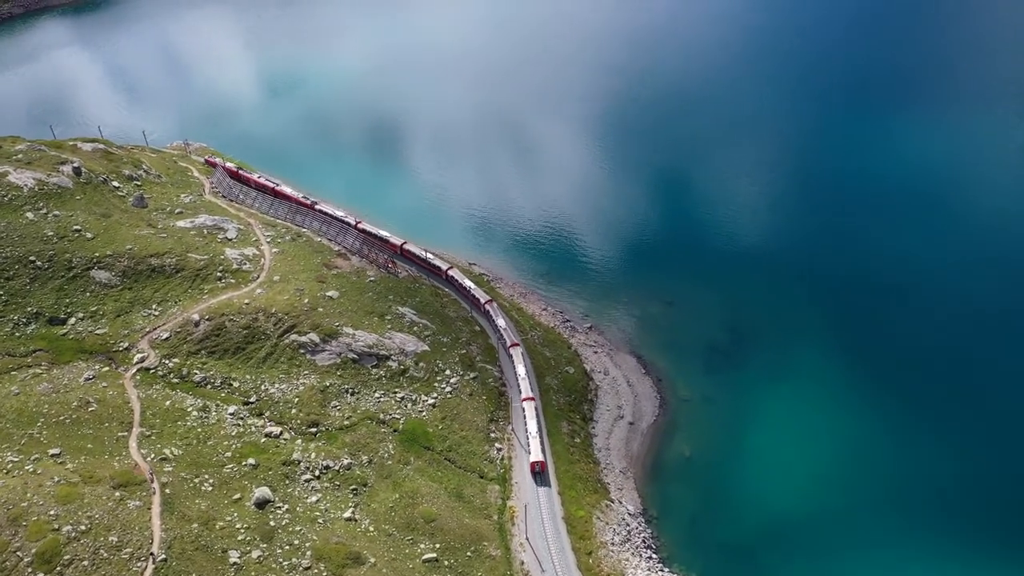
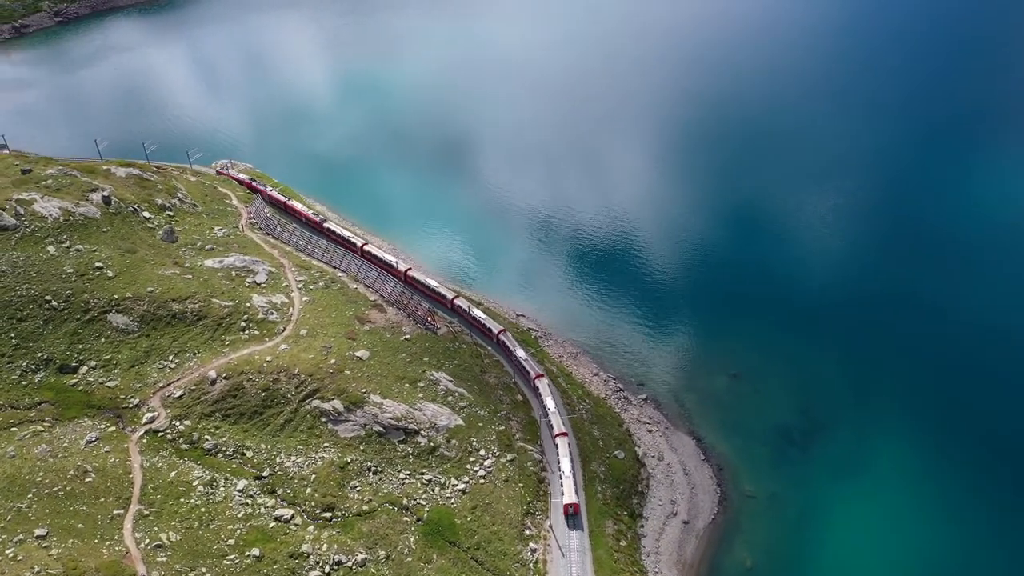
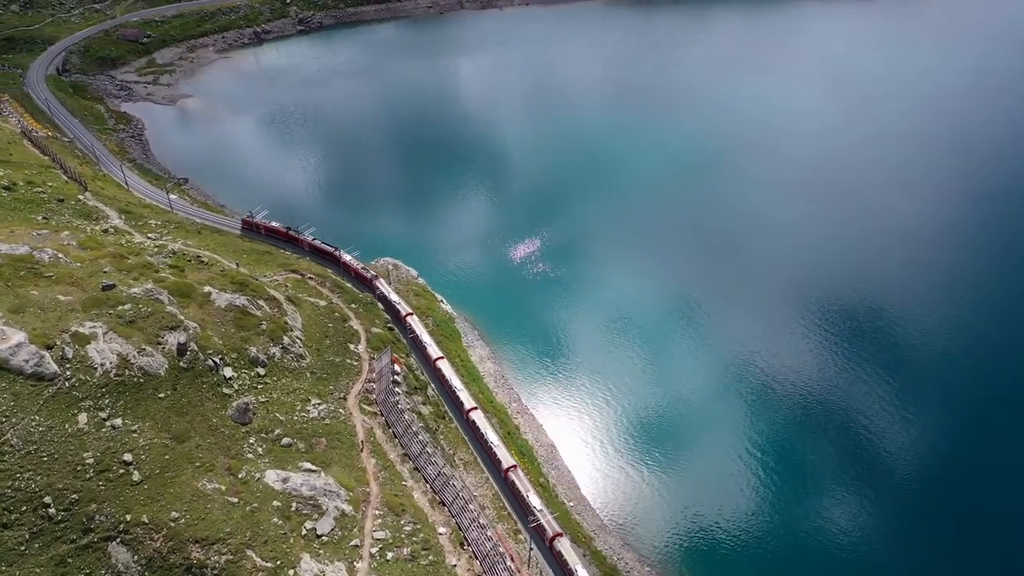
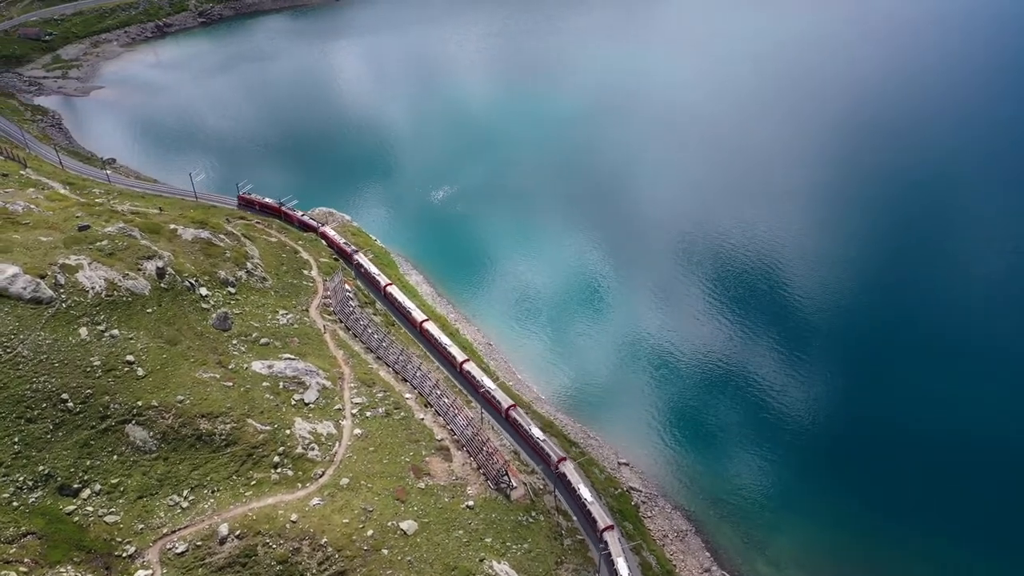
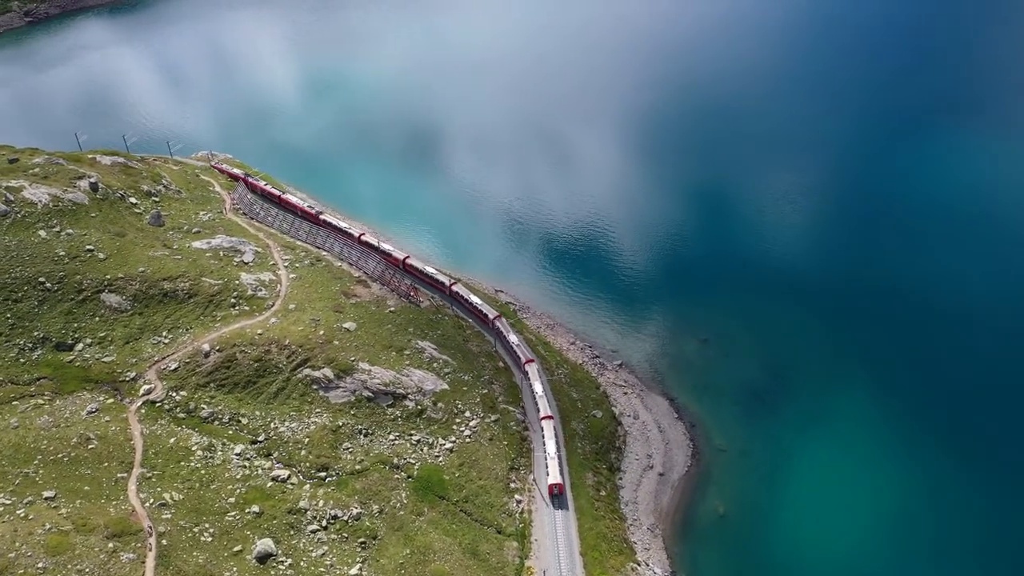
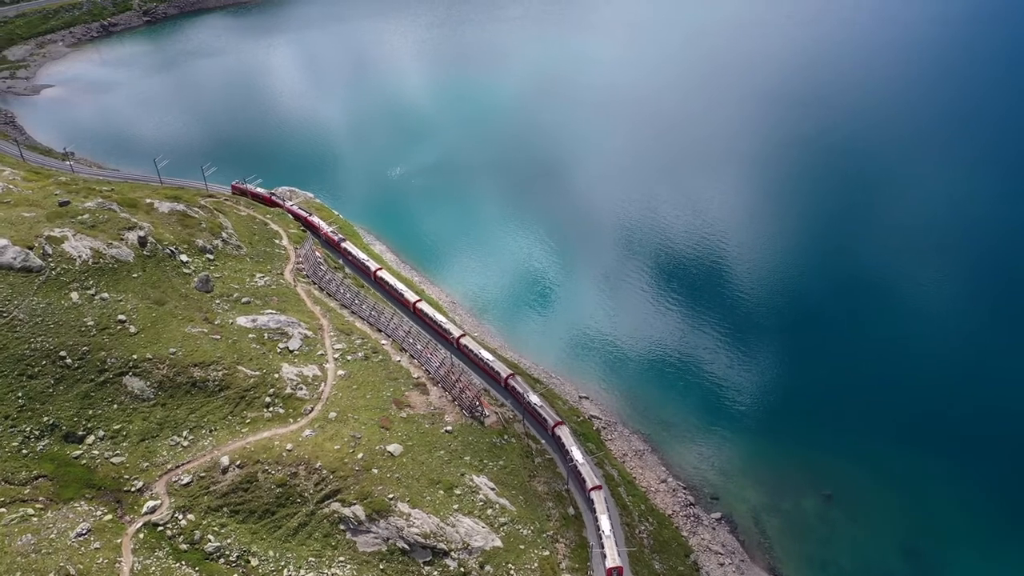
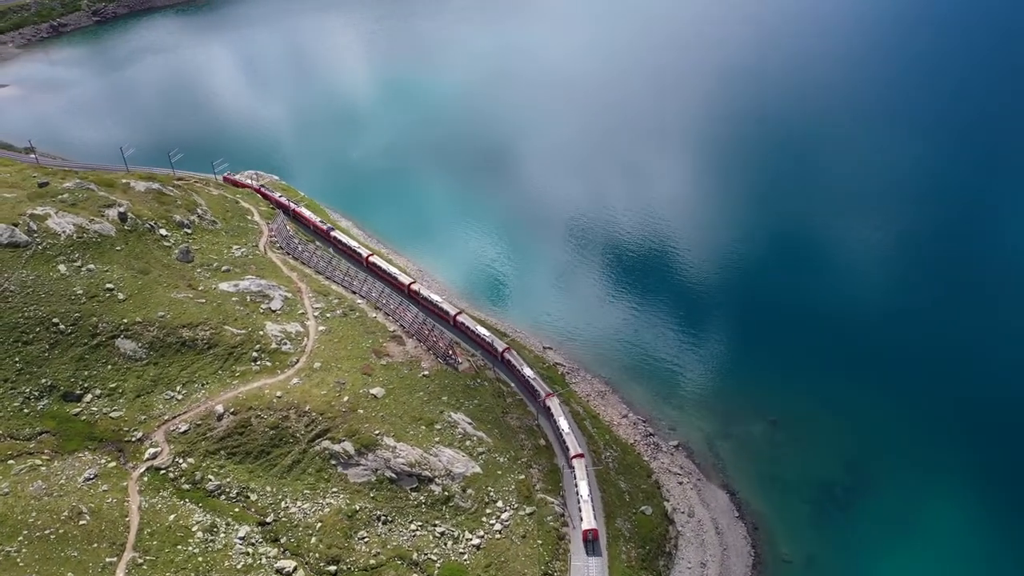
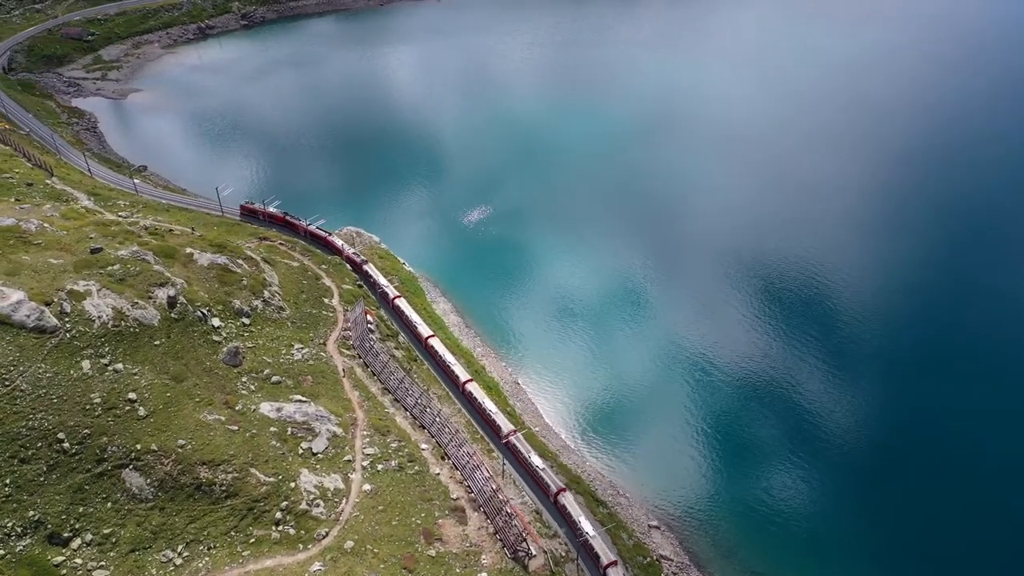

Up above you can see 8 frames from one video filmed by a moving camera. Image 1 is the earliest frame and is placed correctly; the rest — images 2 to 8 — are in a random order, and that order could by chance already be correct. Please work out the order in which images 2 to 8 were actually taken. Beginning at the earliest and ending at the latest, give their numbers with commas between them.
5, 2, 7, 6, 4, 8, 3
